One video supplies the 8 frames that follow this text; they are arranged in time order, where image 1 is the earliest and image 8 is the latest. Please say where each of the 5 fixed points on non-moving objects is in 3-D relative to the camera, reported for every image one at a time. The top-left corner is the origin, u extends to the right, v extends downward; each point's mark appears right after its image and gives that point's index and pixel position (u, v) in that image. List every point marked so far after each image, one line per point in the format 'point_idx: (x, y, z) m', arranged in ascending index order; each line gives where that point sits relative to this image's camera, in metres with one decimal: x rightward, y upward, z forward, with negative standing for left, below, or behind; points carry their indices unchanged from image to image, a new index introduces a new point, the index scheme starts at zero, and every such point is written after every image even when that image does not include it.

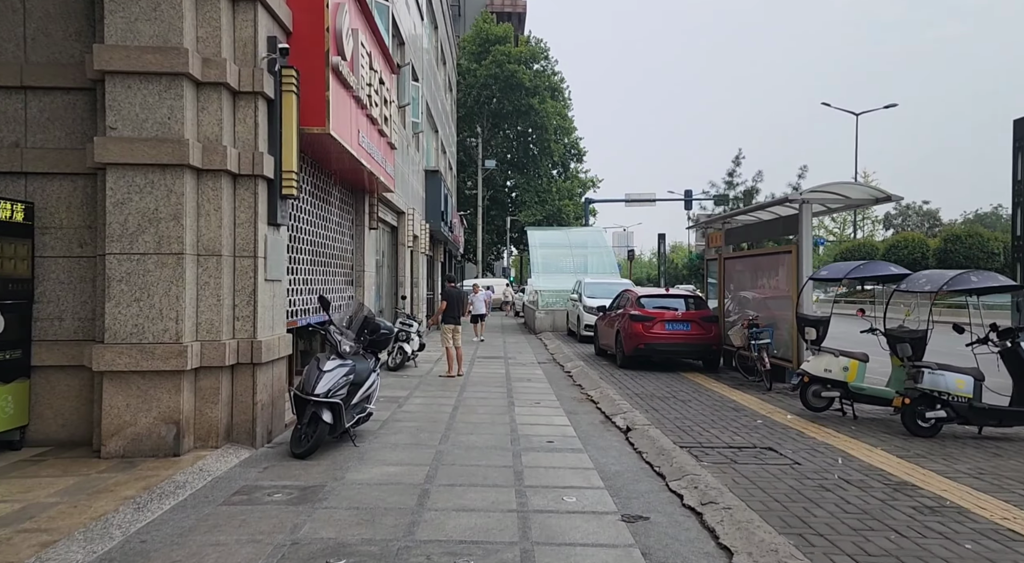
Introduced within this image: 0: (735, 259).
0: (+4.1, +0.4, +12.8) m
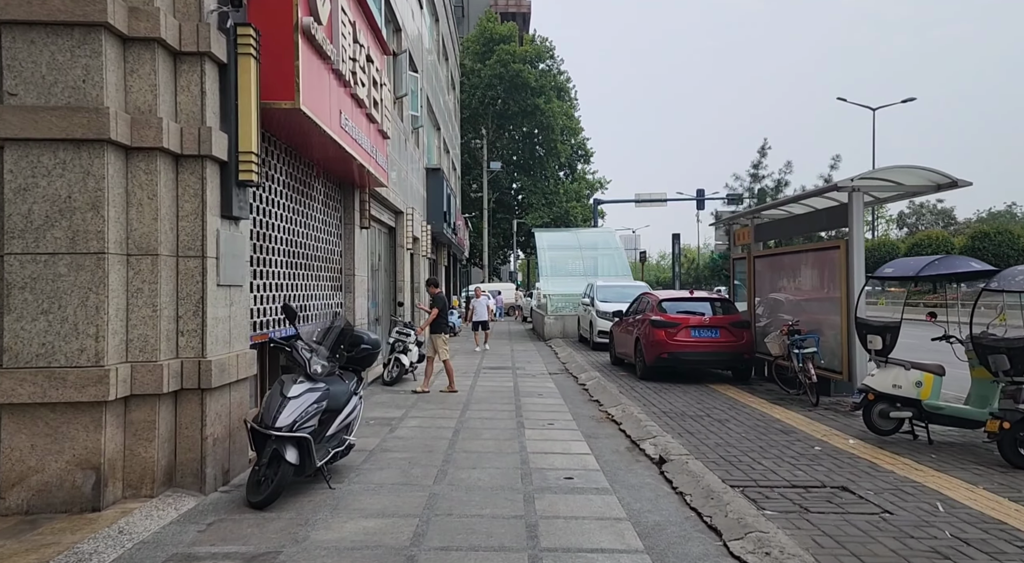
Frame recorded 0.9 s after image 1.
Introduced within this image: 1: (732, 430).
0: (+4.2, +0.4, +11.5) m
1: (+2.3, -1.6, +7.4) m
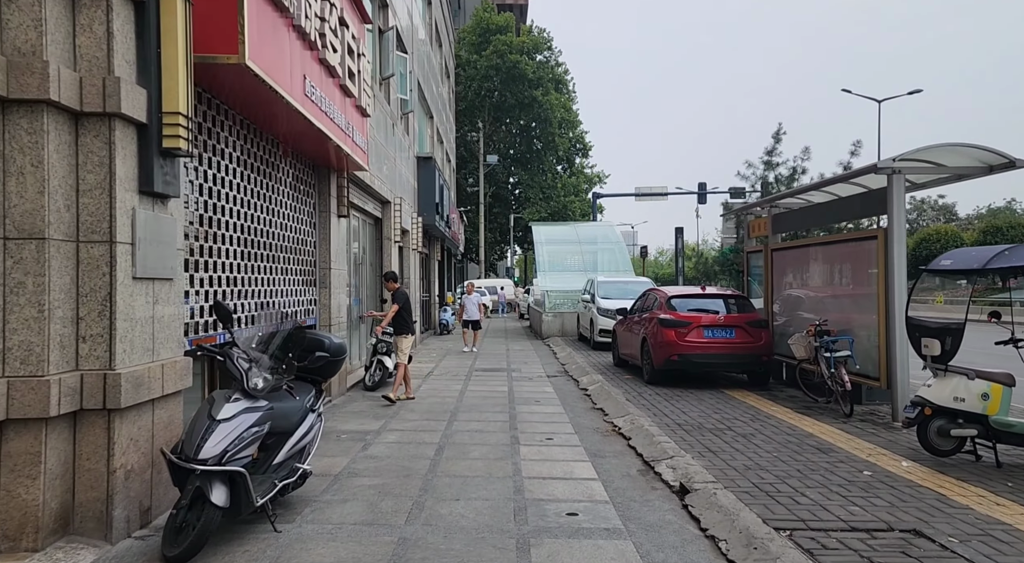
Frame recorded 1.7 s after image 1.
0: (+4.1, +0.5, +10.5) m
1: (+2.2, -1.5, +6.3) m
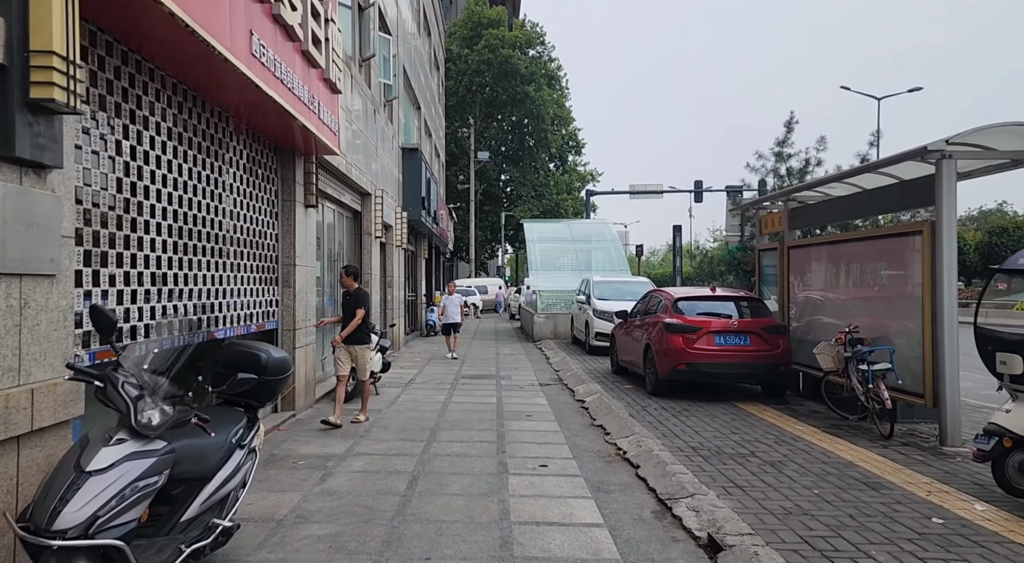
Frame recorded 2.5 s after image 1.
0: (+4.0, +0.4, +9.5) m
1: (+2.1, -1.5, +5.3) m
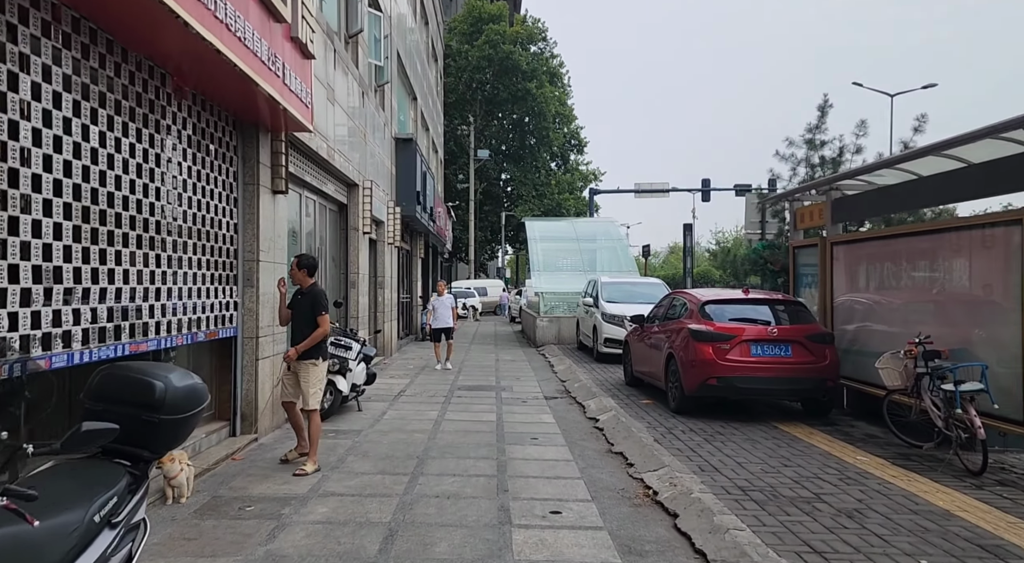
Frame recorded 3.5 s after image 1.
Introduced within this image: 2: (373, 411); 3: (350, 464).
0: (+4.0, +0.4, +8.2) m
1: (+2.2, -1.5, +4.0) m
2: (-1.8, -1.7, +8.9) m
3: (-1.4, -1.6, +6.2) m
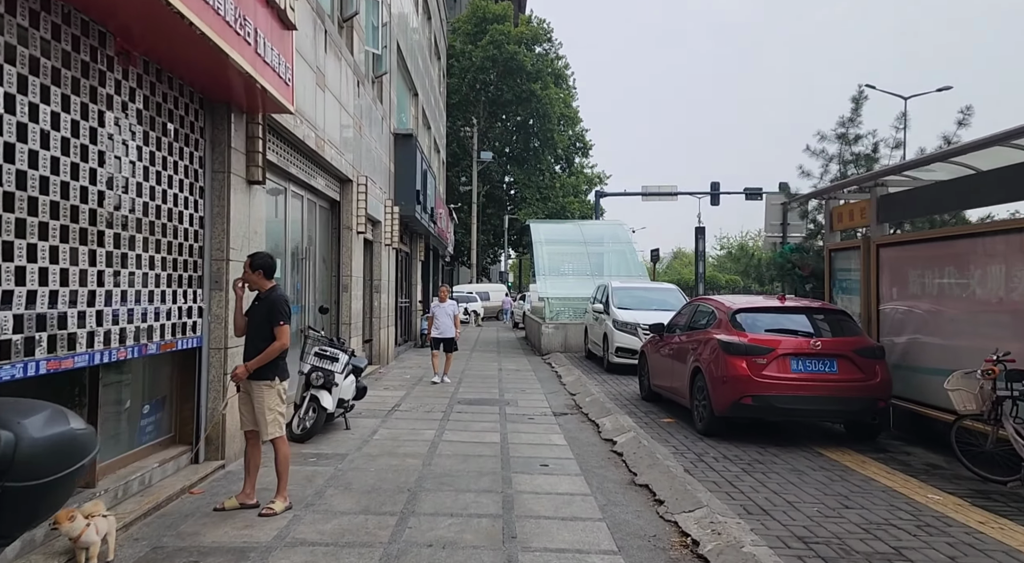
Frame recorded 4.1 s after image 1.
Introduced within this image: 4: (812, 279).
0: (+4.1, +0.4, +7.2) m
1: (+2.2, -1.5, +3.1) m
2: (-1.7, -1.7, +8.0) m
3: (-1.4, -1.6, +5.2) m
4: (+4.7, 0.0, +11.0) m
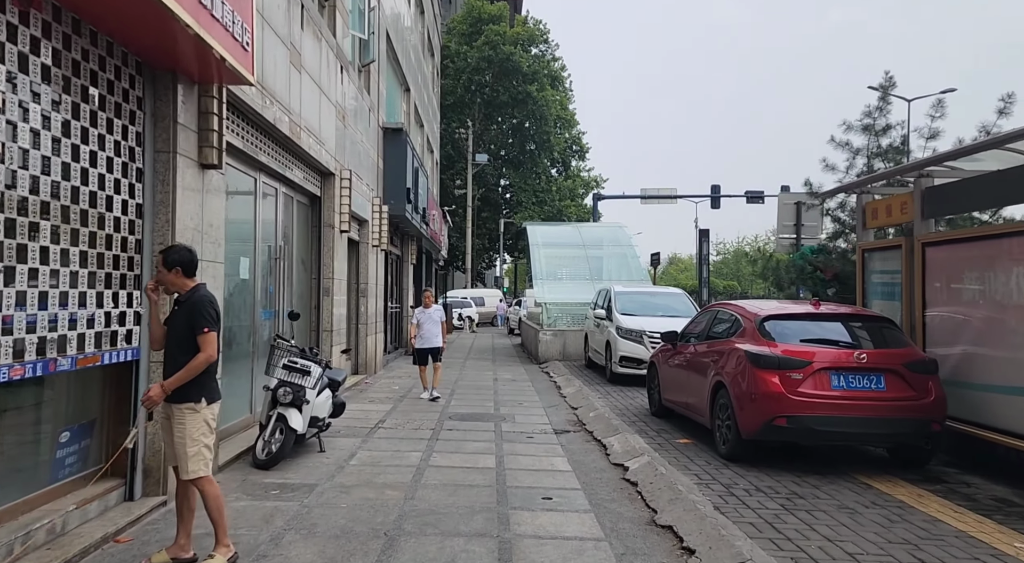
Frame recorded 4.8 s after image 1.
0: (+4.1, +0.3, +6.3) m
1: (+2.2, -1.5, +2.1) m
2: (-1.7, -1.7, +7.0) m
3: (-1.4, -1.6, +4.3) m
4: (+4.6, 0.0, +10.1) m
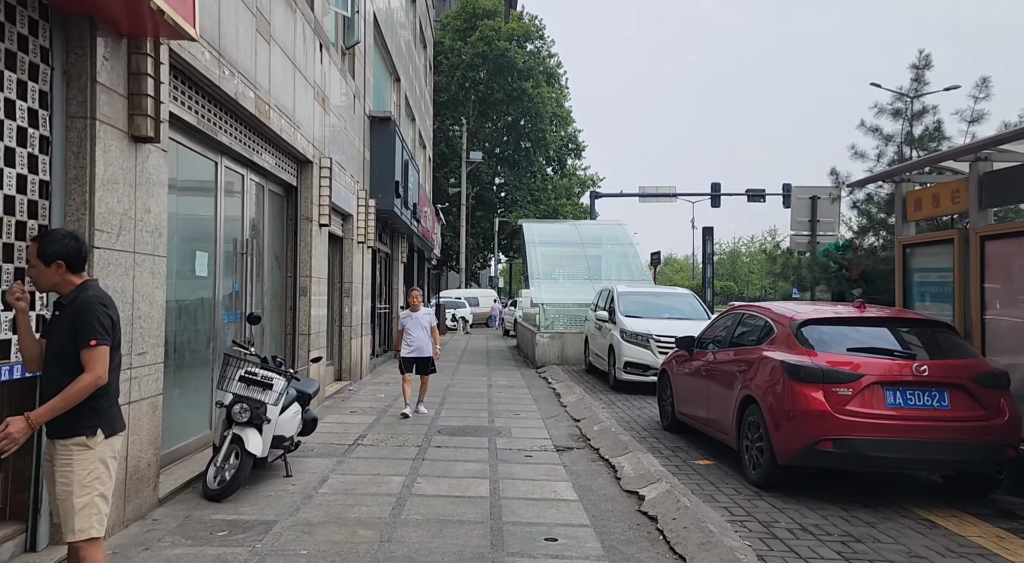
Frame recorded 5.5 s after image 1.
0: (+4.1, +0.3, +5.4) m
1: (+2.2, -1.5, +1.2) m
2: (-1.8, -1.7, +6.1) m
3: (-1.4, -1.6, +3.3) m
4: (+4.6, 0.0, +9.2) m
